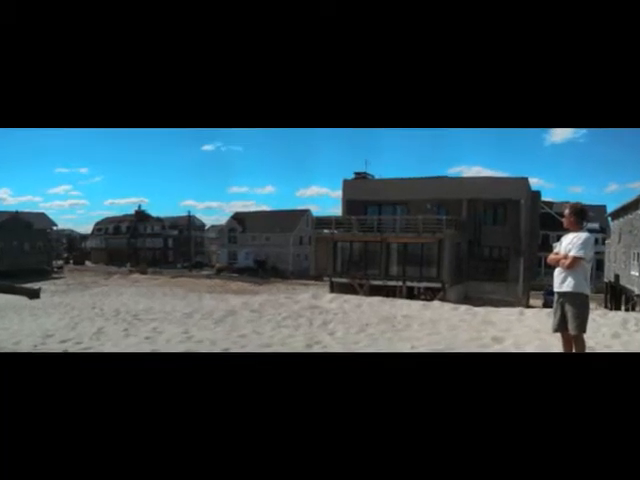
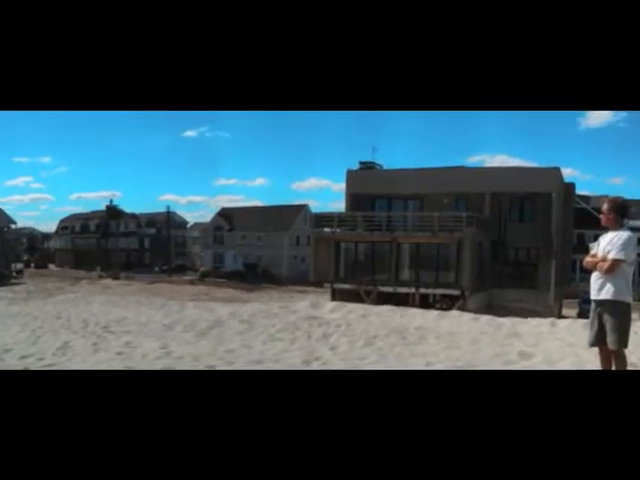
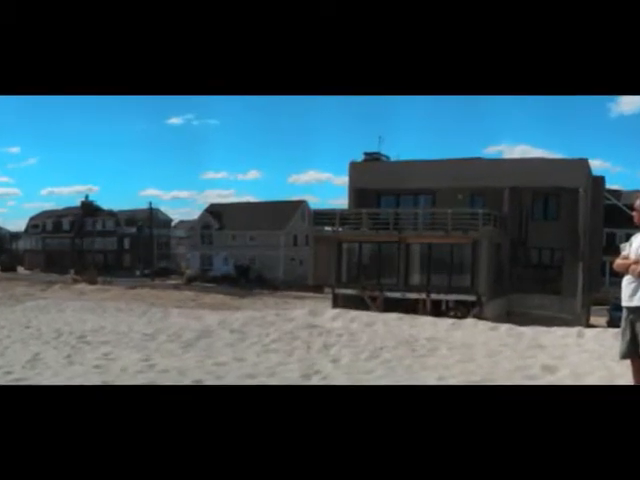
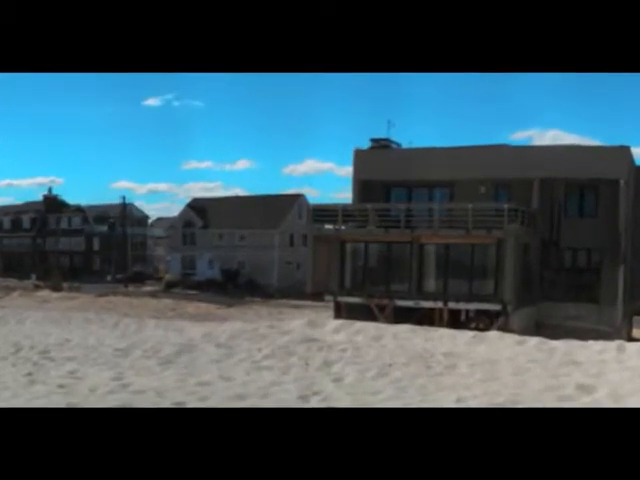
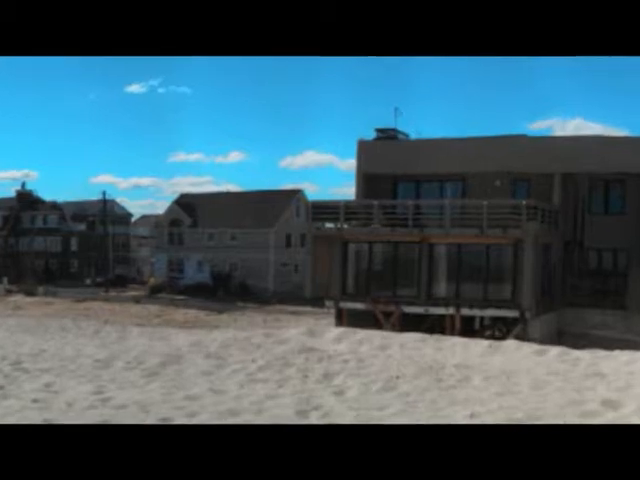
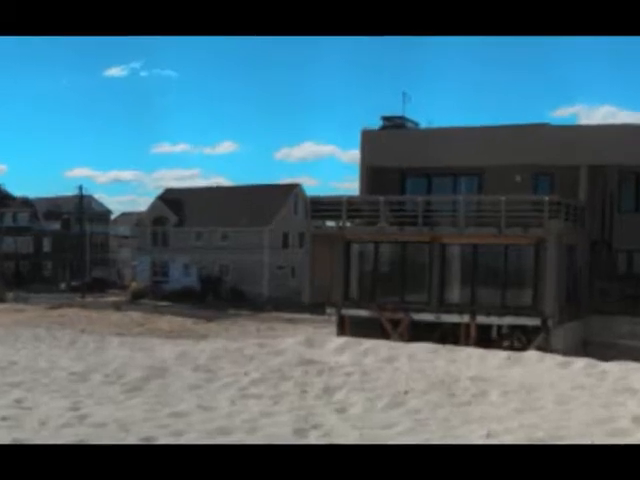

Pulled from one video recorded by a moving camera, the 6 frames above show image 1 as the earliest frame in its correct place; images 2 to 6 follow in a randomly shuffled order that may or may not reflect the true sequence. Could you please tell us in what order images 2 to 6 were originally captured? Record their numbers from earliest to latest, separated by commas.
2, 3, 4, 5, 6
